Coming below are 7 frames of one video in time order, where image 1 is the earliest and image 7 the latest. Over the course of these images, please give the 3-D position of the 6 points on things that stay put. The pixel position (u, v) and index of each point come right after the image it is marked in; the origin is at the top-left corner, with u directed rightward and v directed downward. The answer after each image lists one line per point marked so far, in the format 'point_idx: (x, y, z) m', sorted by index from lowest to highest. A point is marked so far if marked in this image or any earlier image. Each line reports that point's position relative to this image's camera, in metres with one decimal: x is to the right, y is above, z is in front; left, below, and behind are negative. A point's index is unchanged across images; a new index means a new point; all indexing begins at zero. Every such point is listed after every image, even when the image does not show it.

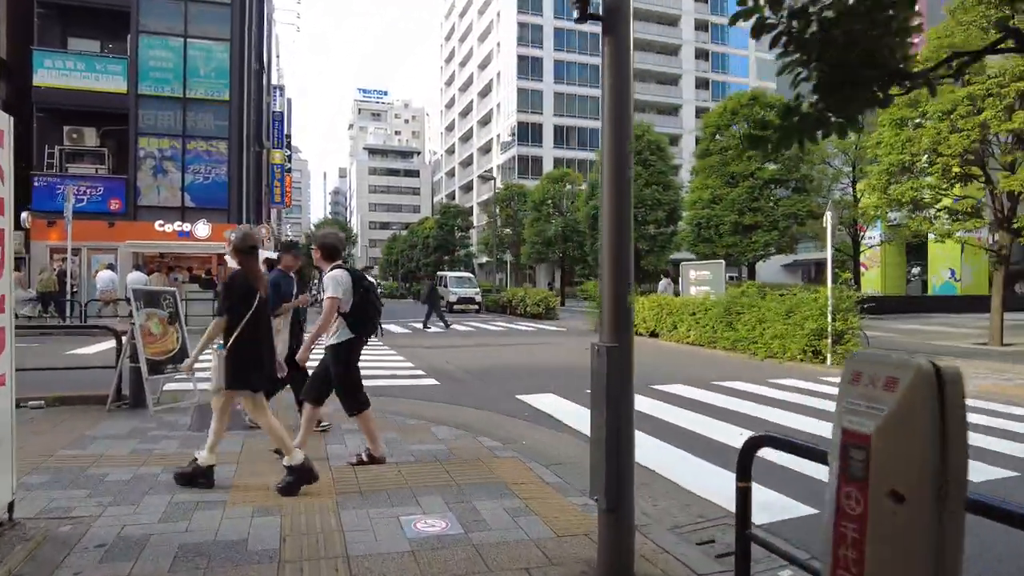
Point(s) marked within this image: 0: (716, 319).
0: (+4.5, -0.7, +14.6) m
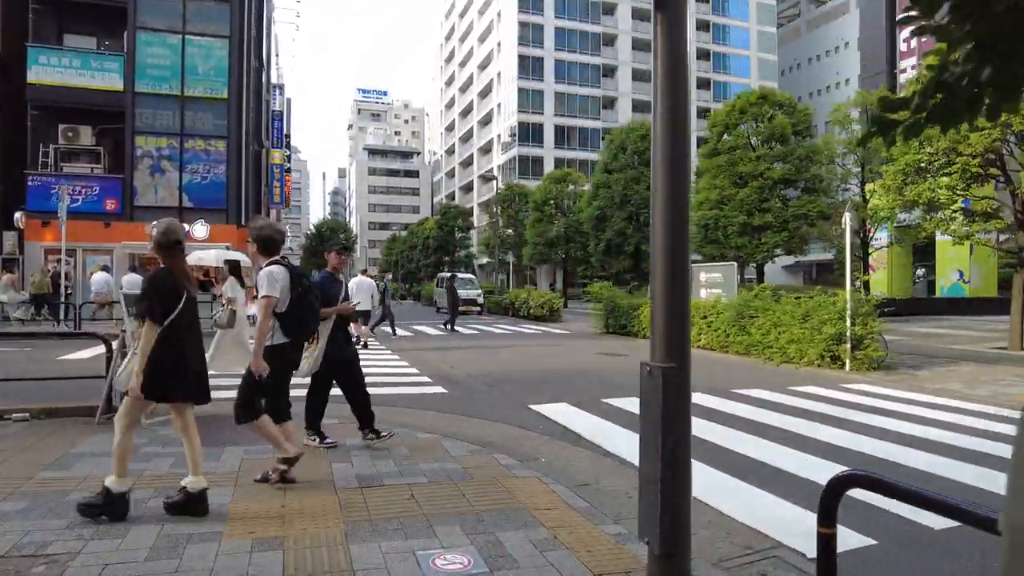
0: (+4.6, -0.8, +14.2) m
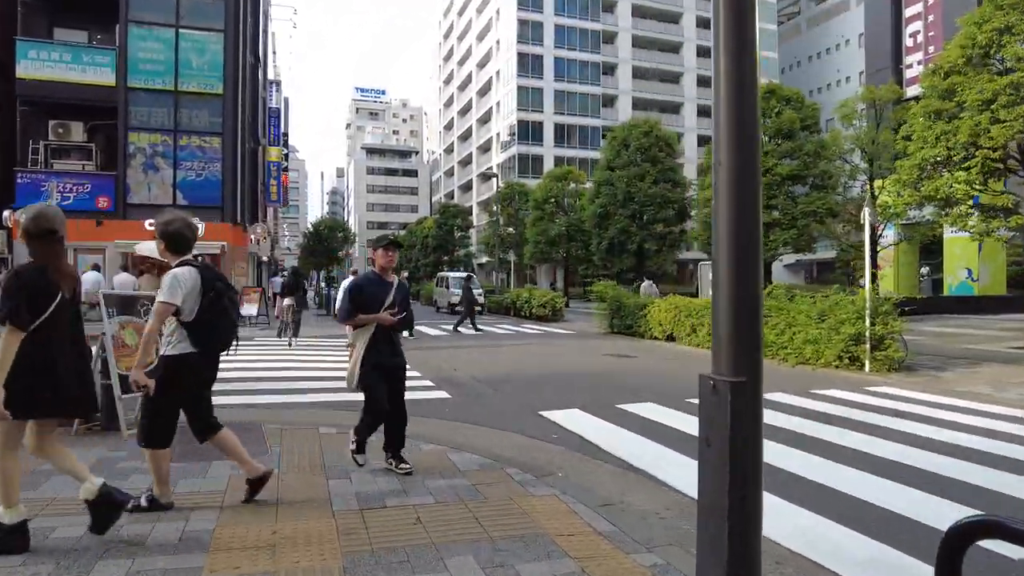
0: (+4.7, -0.7, +13.8) m
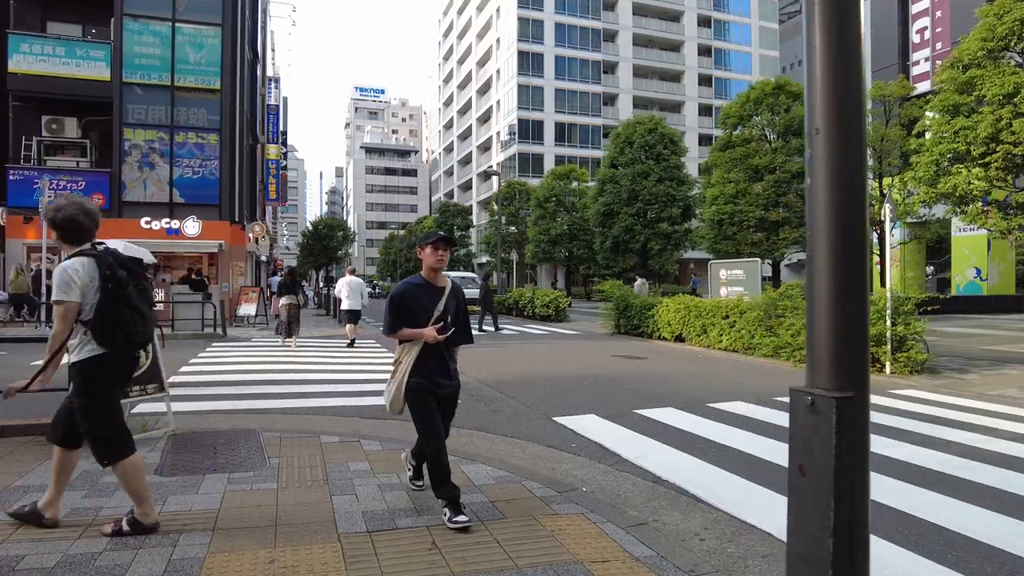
0: (+4.9, -0.7, +13.4) m
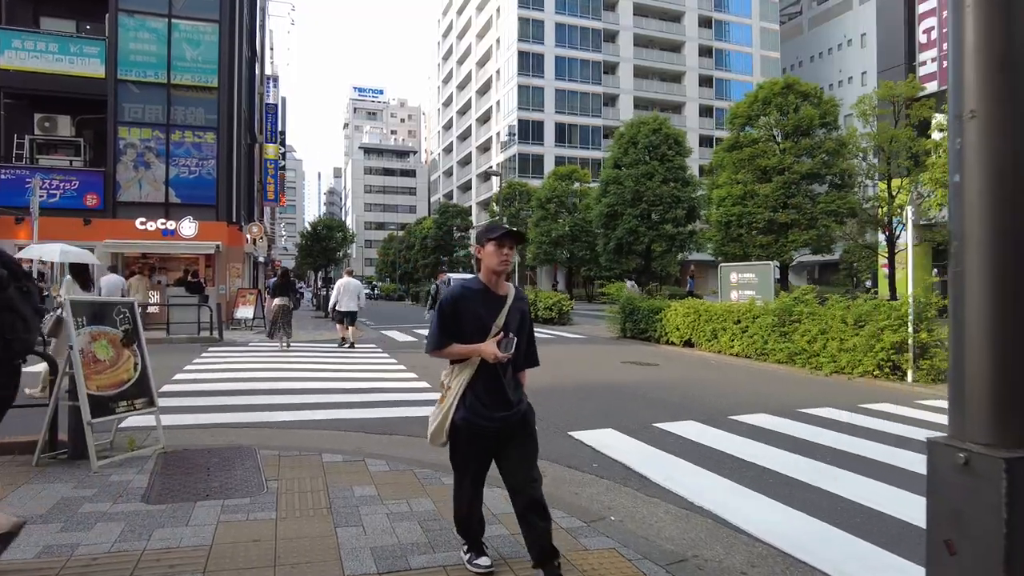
0: (+5.0, -0.8, +13.0) m
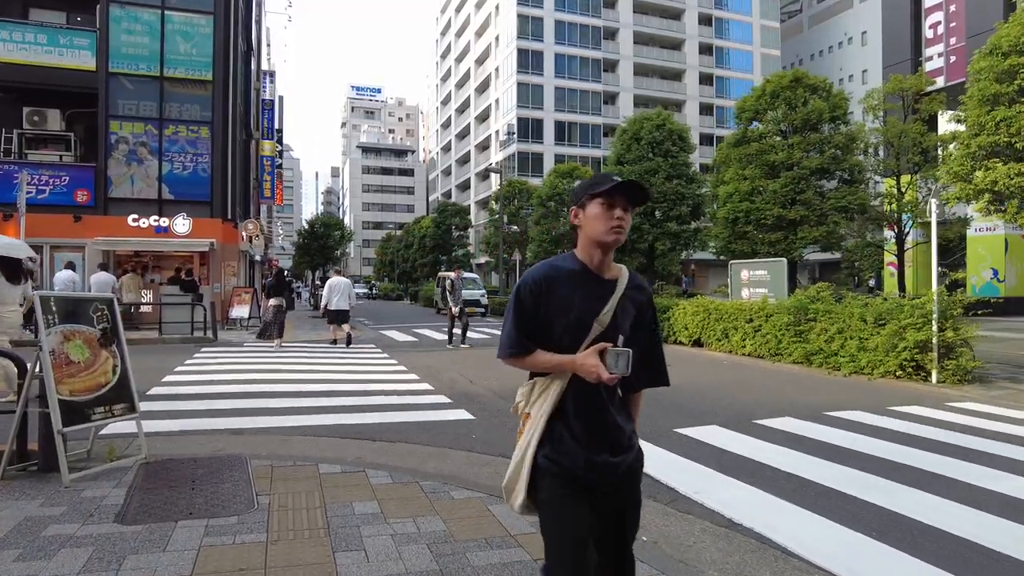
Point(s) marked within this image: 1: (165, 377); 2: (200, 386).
0: (+5.1, -0.7, +12.5) m
1: (-5.1, -1.3, +9.8) m
2: (-4.1, -1.3, +8.7) m
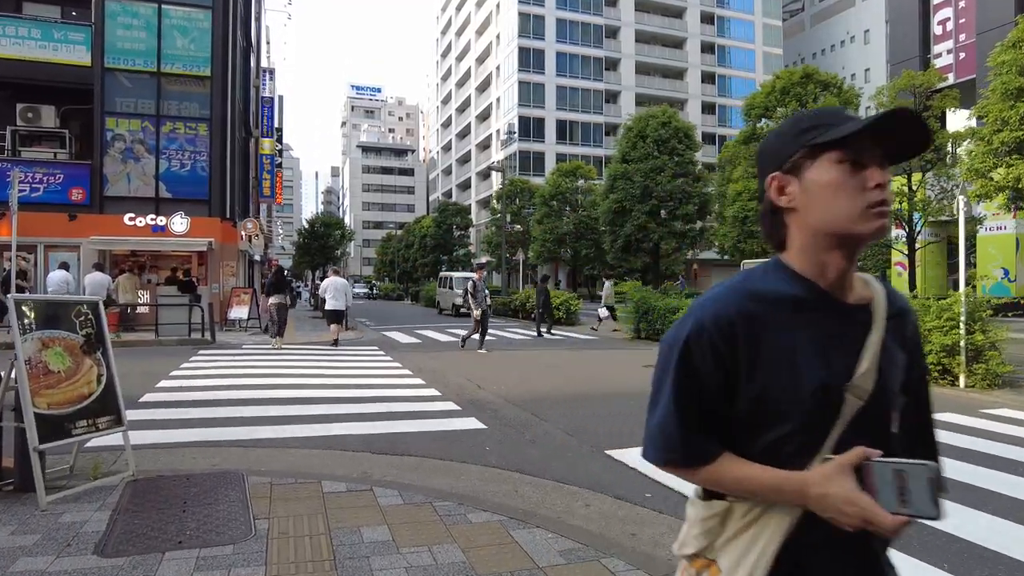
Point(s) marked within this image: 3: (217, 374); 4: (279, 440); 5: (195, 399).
0: (+5.2, -0.8, +12.1) m
1: (-5.0, -1.3, +9.4) m
2: (-3.9, -1.3, +8.3) m
3: (-4.5, -1.3, +10.1) m
4: (-2.0, -1.3, +5.8) m
5: (-3.7, -1.3, +7.8) m
